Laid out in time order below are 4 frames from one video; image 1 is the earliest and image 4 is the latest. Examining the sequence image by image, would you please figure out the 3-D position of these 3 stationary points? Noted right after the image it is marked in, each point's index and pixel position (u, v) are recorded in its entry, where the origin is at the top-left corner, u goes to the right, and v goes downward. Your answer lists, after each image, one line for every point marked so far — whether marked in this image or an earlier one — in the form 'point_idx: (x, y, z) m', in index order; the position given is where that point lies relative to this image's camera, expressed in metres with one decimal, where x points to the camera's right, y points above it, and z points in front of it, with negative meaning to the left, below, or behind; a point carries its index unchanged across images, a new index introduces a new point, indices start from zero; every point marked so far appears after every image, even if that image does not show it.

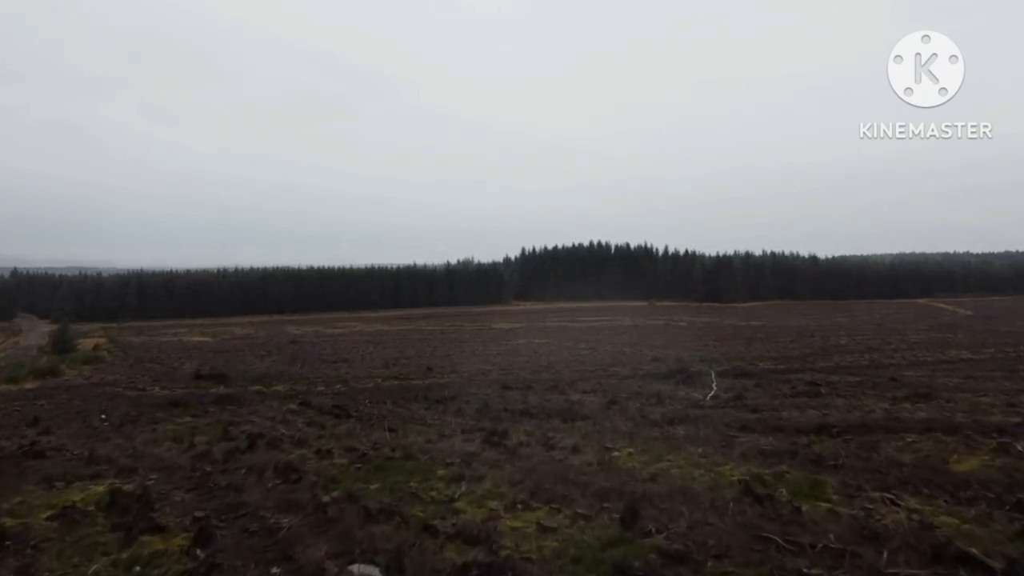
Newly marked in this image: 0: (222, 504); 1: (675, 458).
0: (-2.1, -1.6, +6.5) m
1: (+1.5, -1.6, +8.3) m
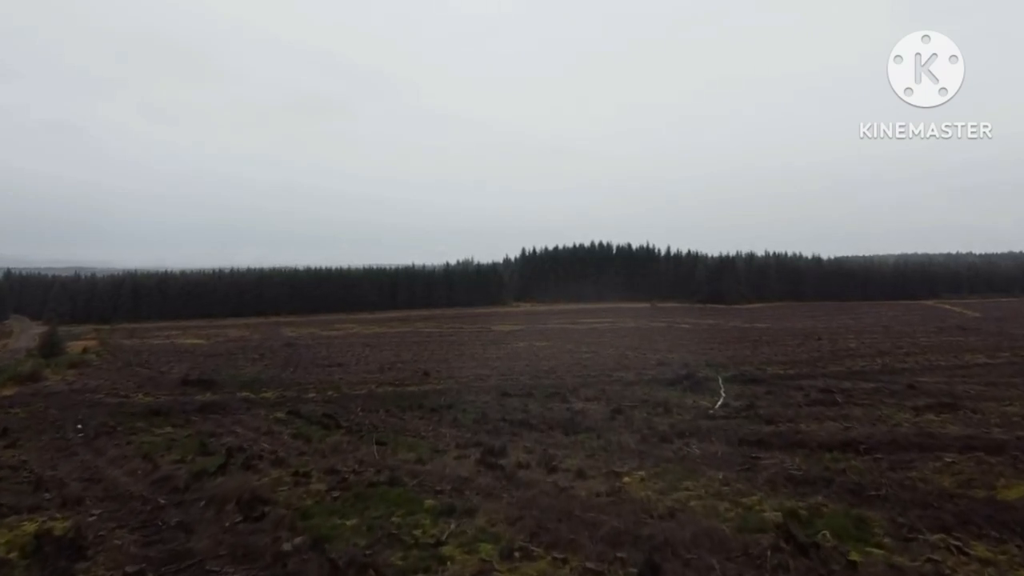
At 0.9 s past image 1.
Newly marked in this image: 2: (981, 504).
0: (-2.1, -1.6, +5.5) m
1: (+1.5, -1.6, +7.4) m
2: (+3.5, -1.6, +6.7) m
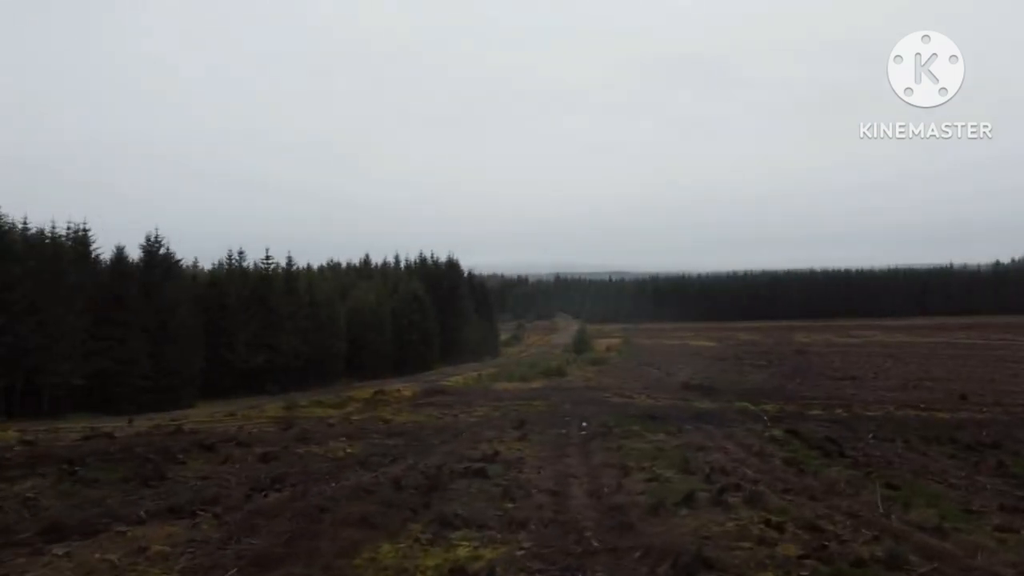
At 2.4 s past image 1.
0: (0.0, -1.6, +3.8) m
1: (+4.0, -1.7, +3.4) m
2: (+5.4, -1.7, +1.8) m
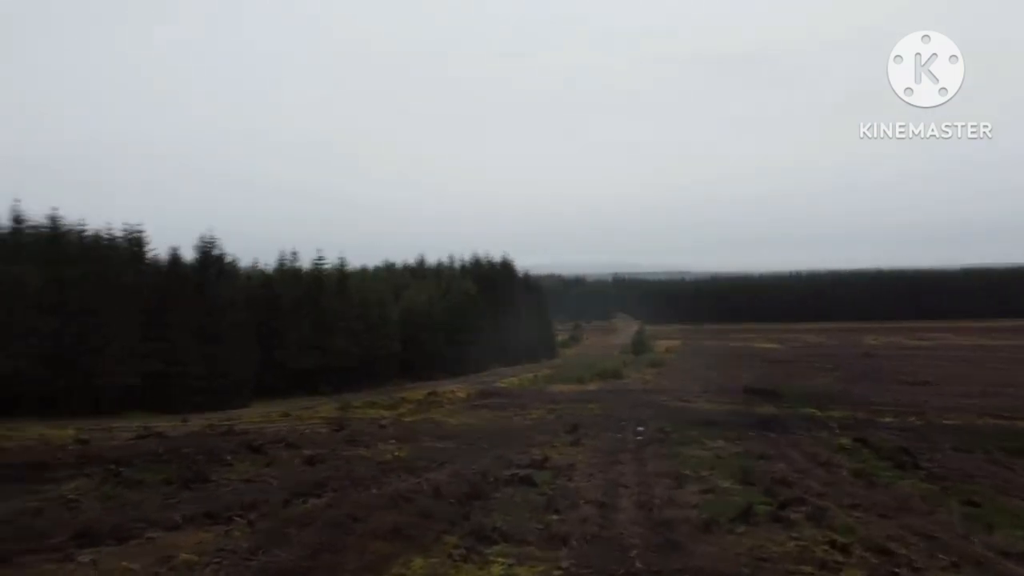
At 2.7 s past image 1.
0: (0.0, -1.6, +3.3) m
1: (+4.0, -1.7, +2.6) m
2: (+5.2, -1.7, +0.9) m
